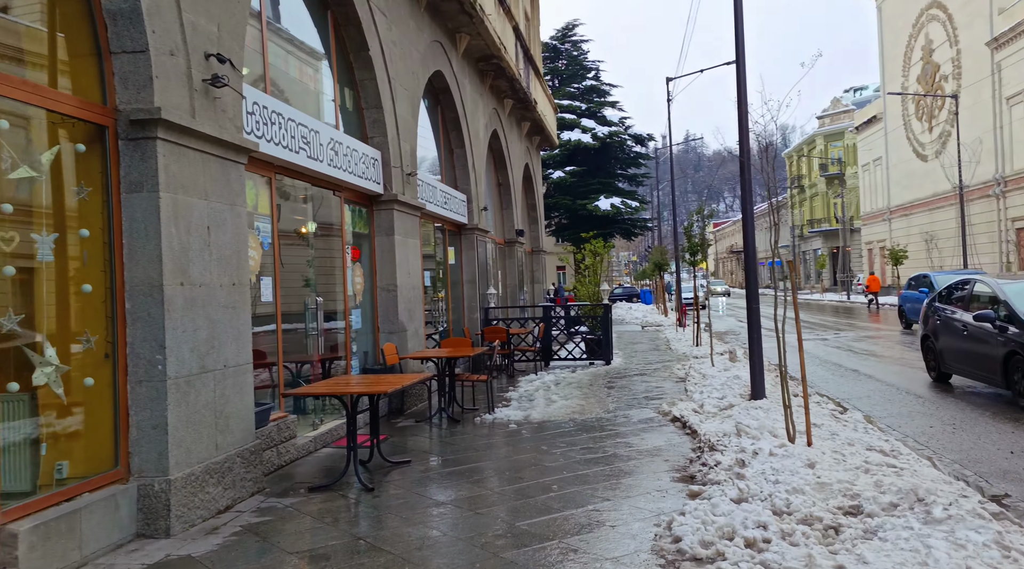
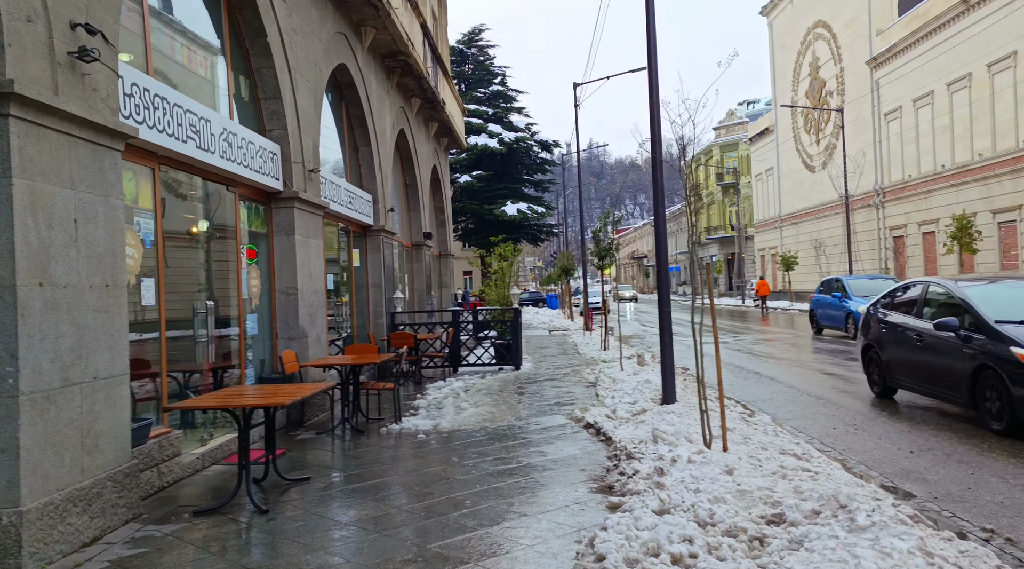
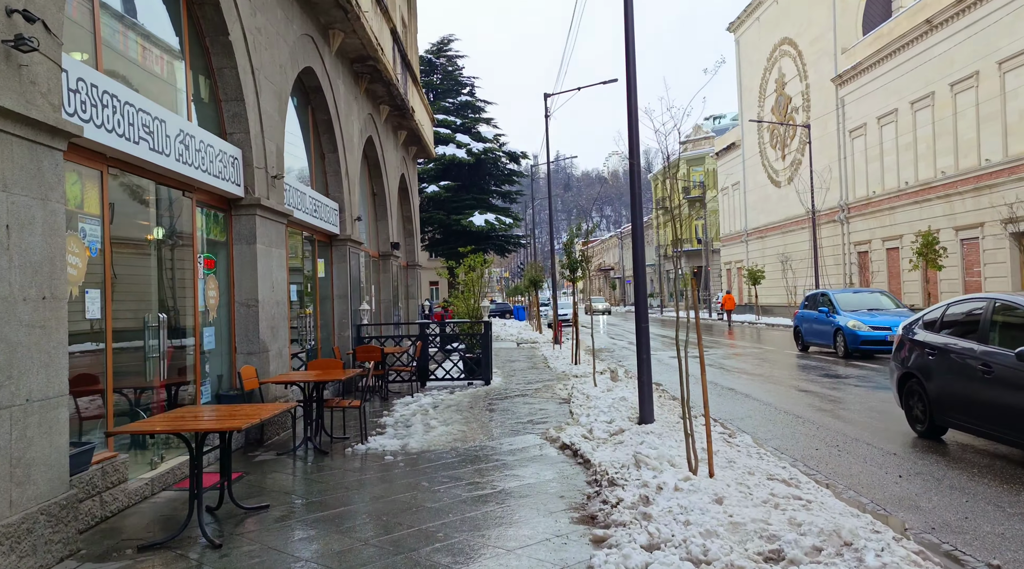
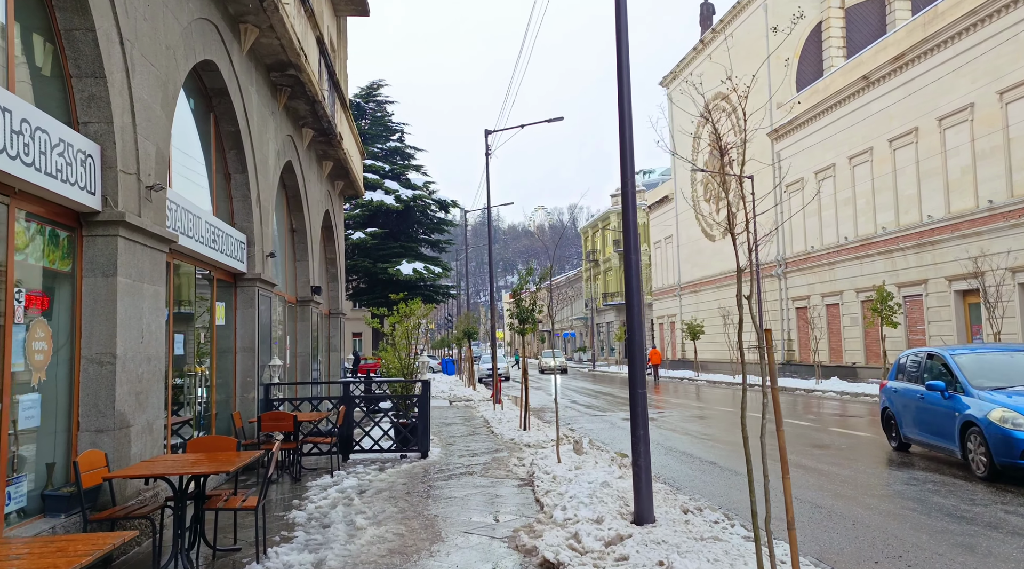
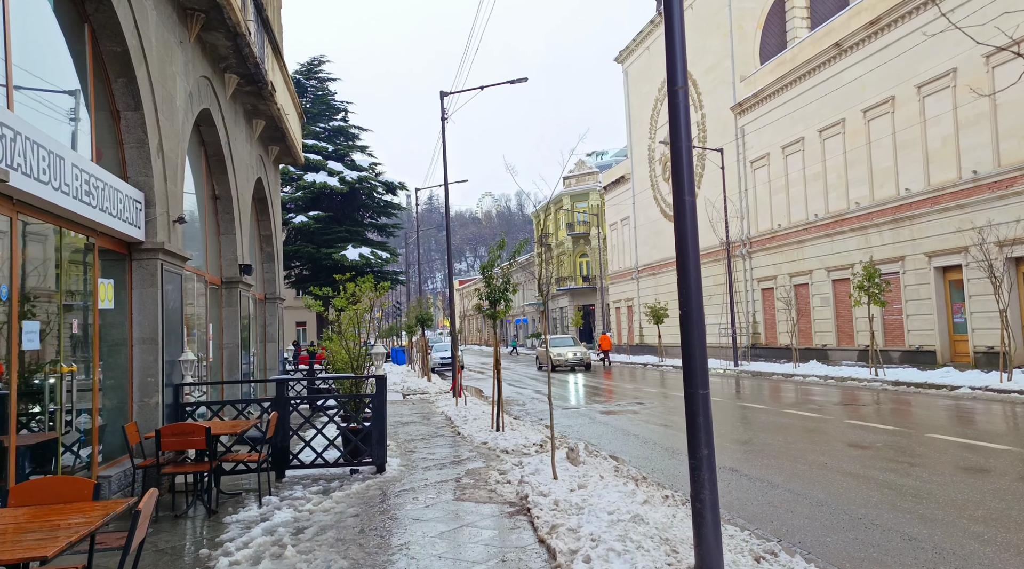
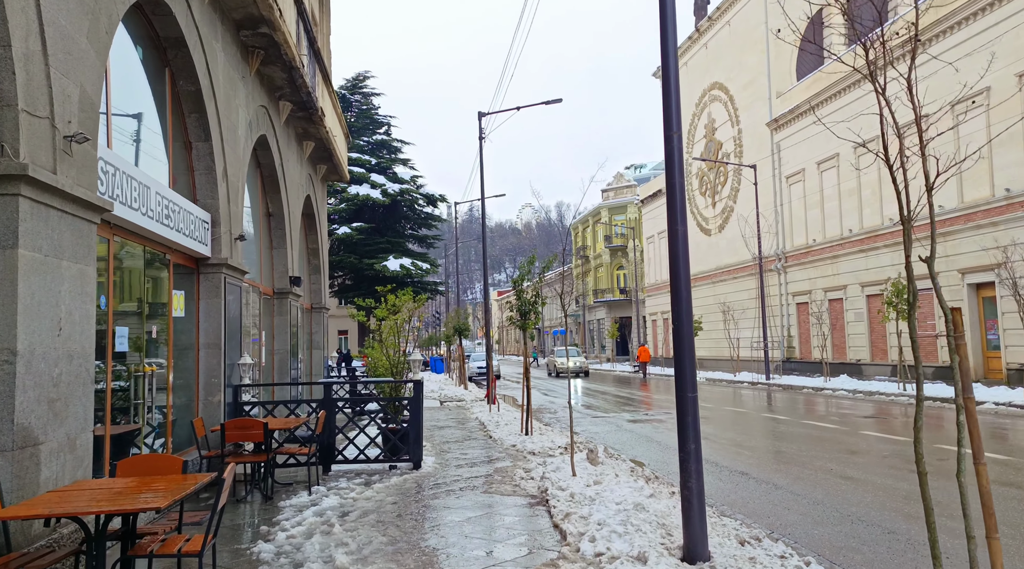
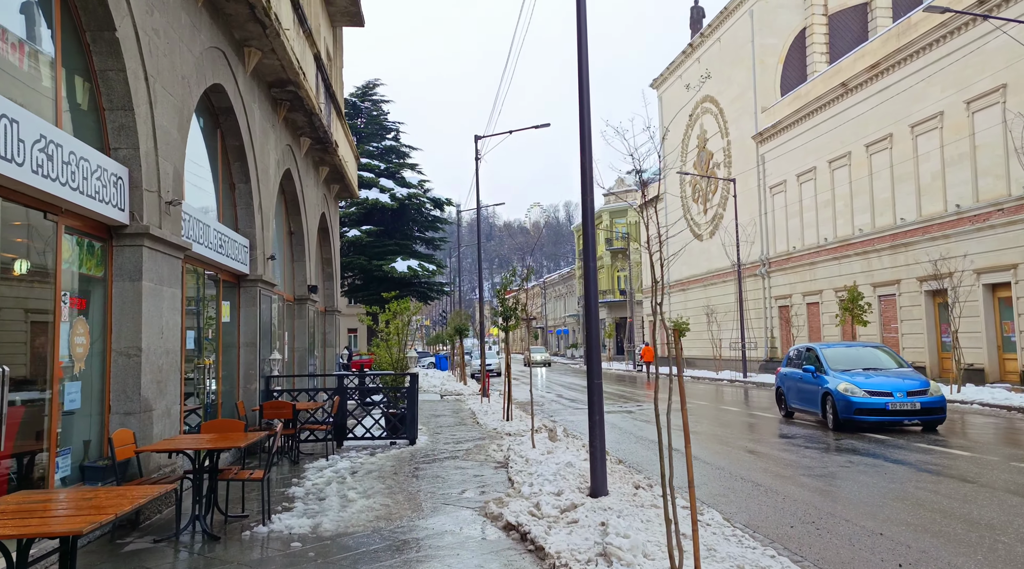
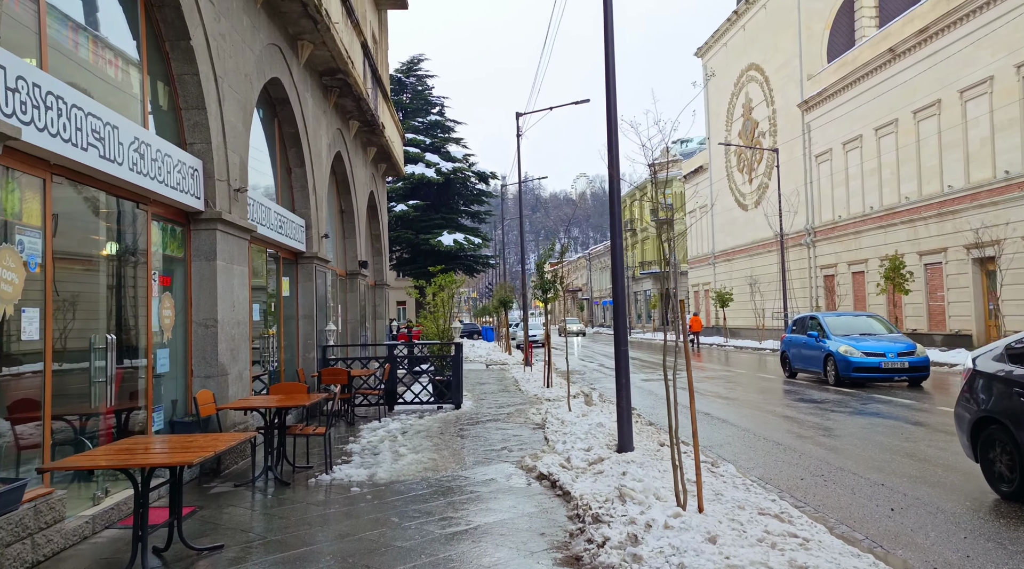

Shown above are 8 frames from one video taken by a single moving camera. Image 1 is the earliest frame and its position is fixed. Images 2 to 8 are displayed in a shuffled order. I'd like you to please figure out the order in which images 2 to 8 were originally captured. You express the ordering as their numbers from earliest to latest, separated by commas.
2, 3, 8, 7, 4, 6, 5
